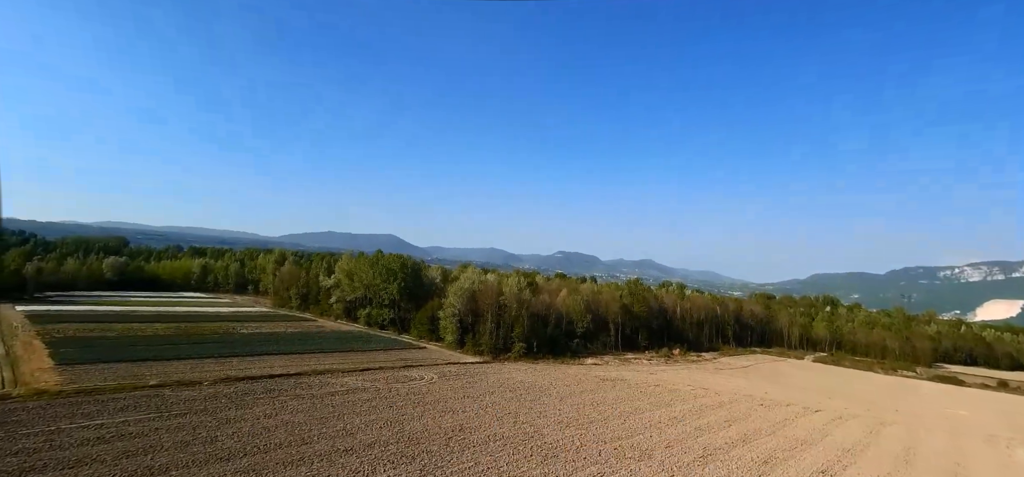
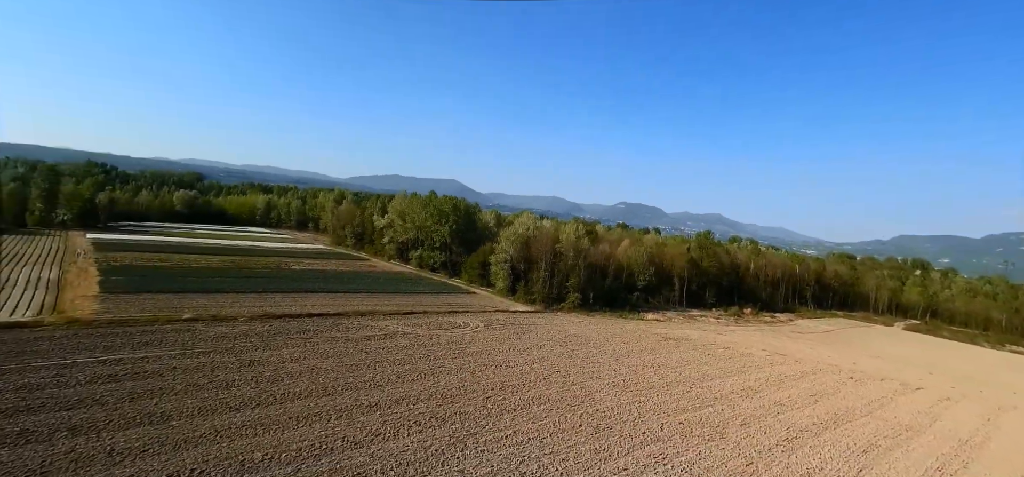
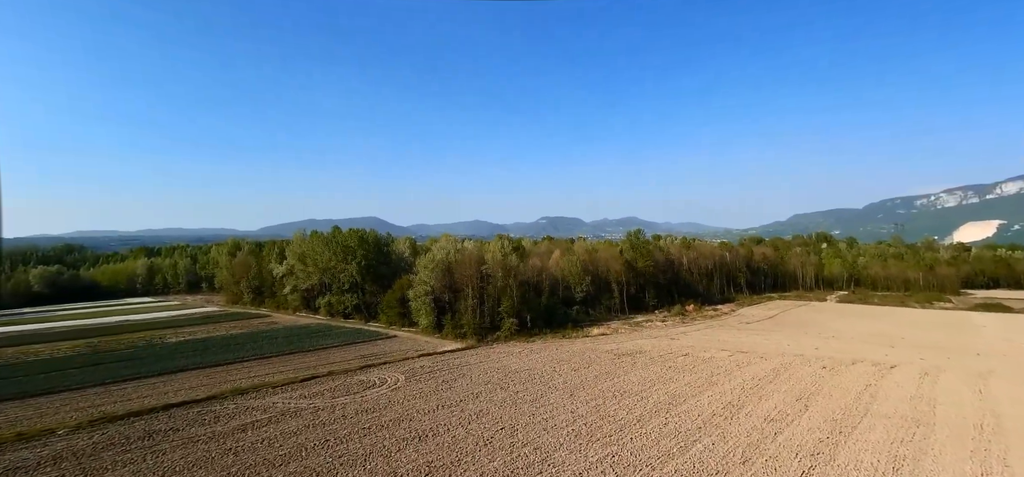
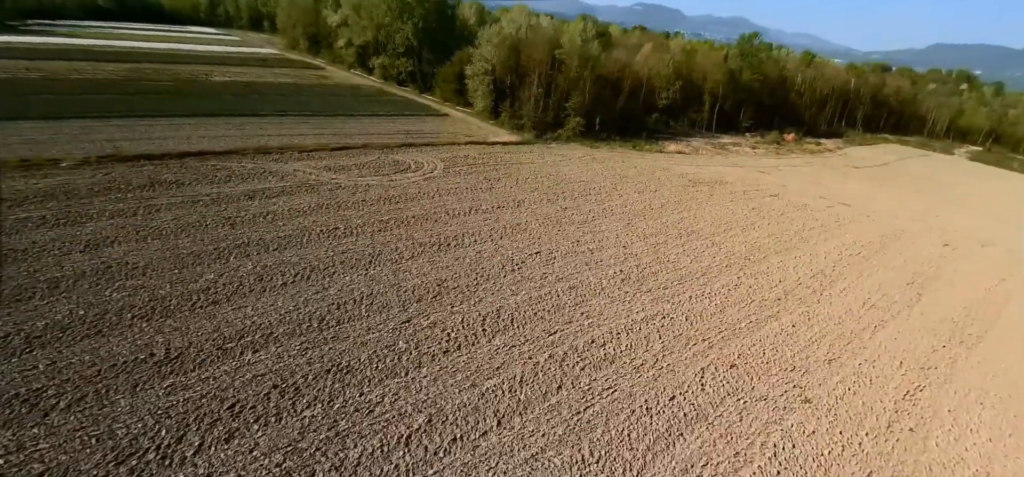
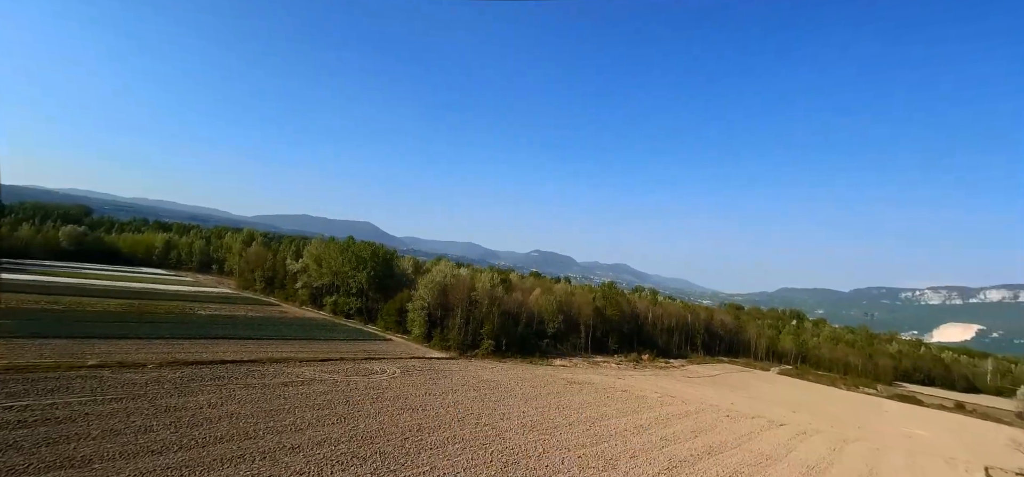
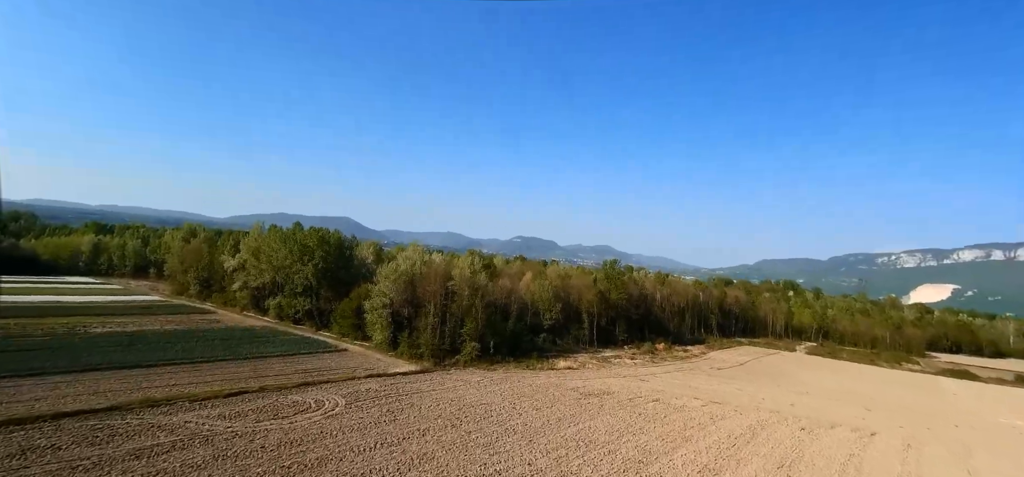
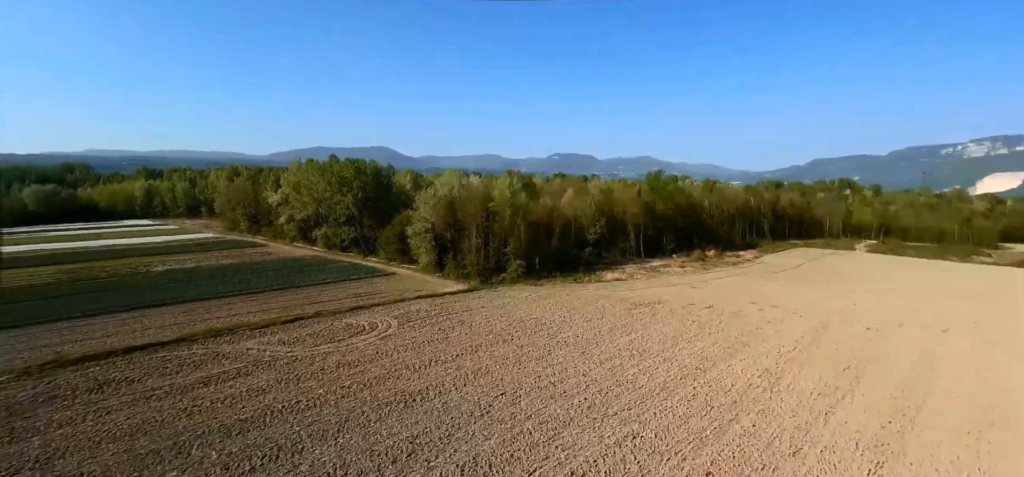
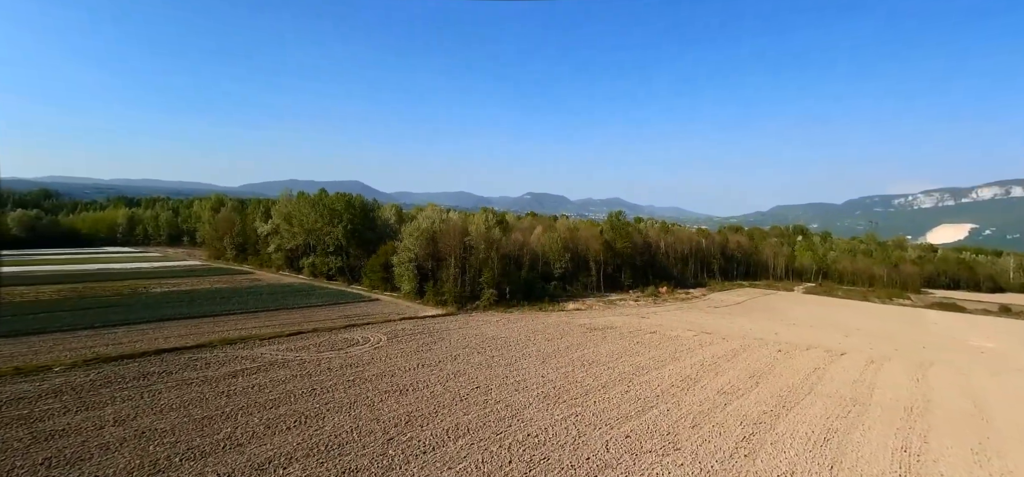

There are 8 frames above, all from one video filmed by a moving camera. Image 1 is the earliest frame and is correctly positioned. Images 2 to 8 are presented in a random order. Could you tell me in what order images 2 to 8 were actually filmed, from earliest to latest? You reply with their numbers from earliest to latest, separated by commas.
5, 2, 8, 3, 6, 7, 4
